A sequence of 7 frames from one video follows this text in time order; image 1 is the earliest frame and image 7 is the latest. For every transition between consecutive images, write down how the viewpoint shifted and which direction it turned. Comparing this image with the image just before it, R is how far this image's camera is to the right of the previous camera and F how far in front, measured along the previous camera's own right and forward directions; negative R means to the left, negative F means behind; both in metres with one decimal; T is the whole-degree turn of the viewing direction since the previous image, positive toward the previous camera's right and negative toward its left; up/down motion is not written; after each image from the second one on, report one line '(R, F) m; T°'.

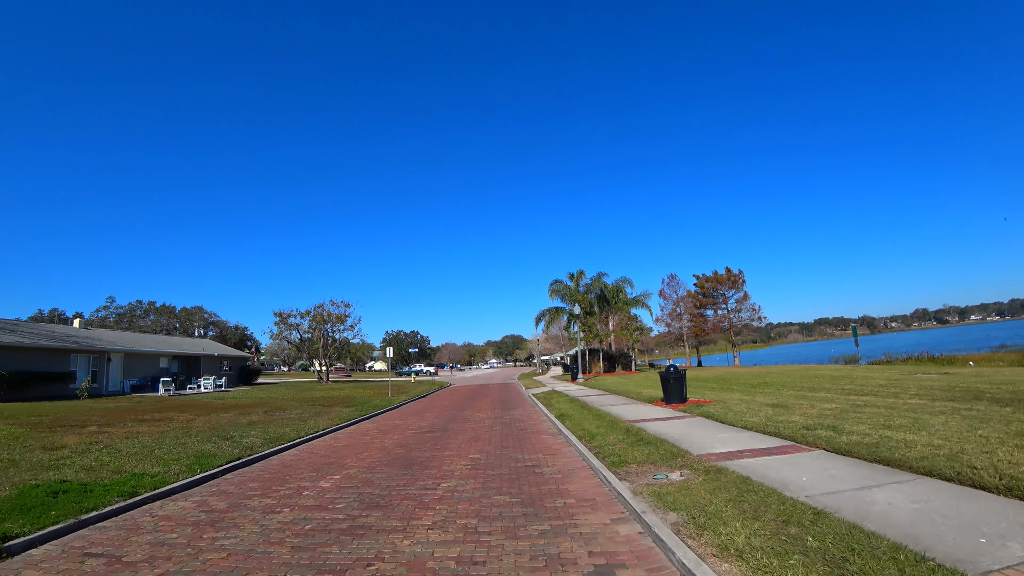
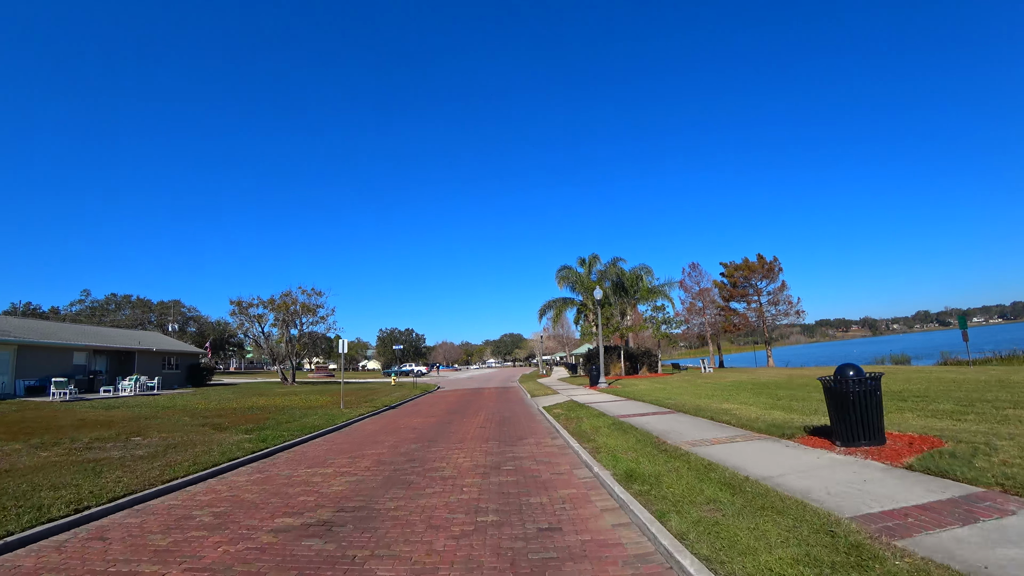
(-0.2, +8.2) m; 0°
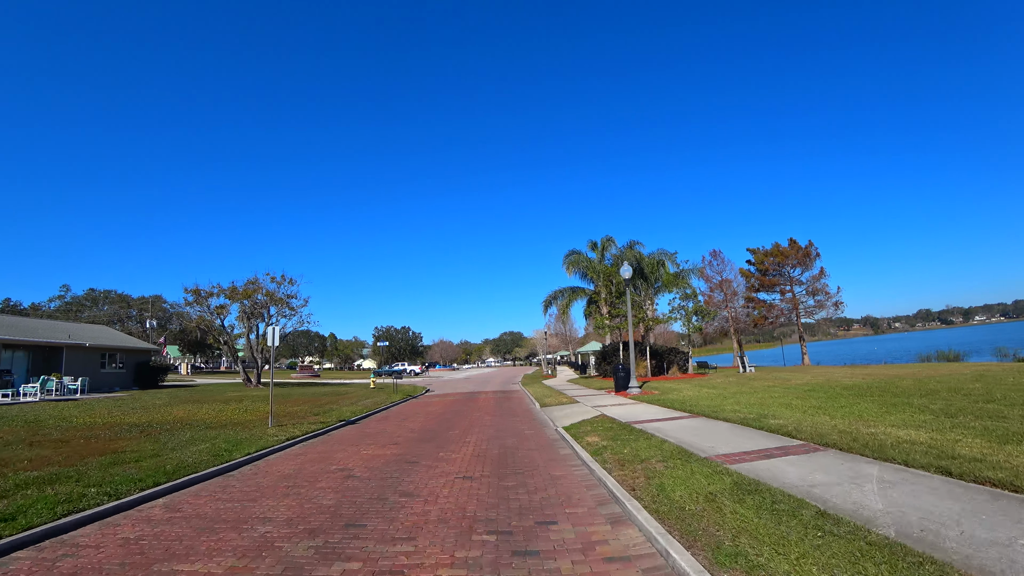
(-0.1, +6.2) m; 0°
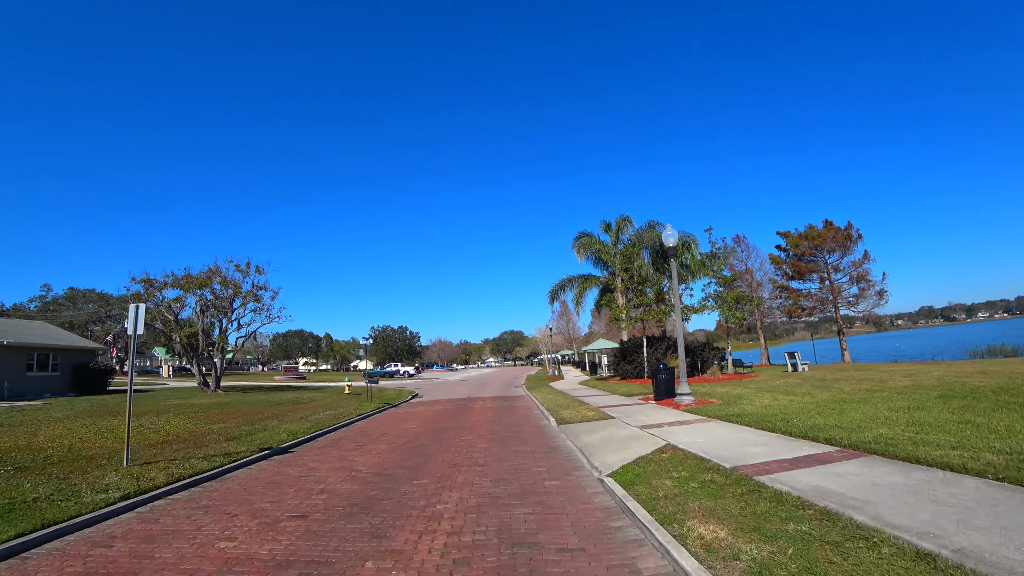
(-0.1, +5.3) m; 0°
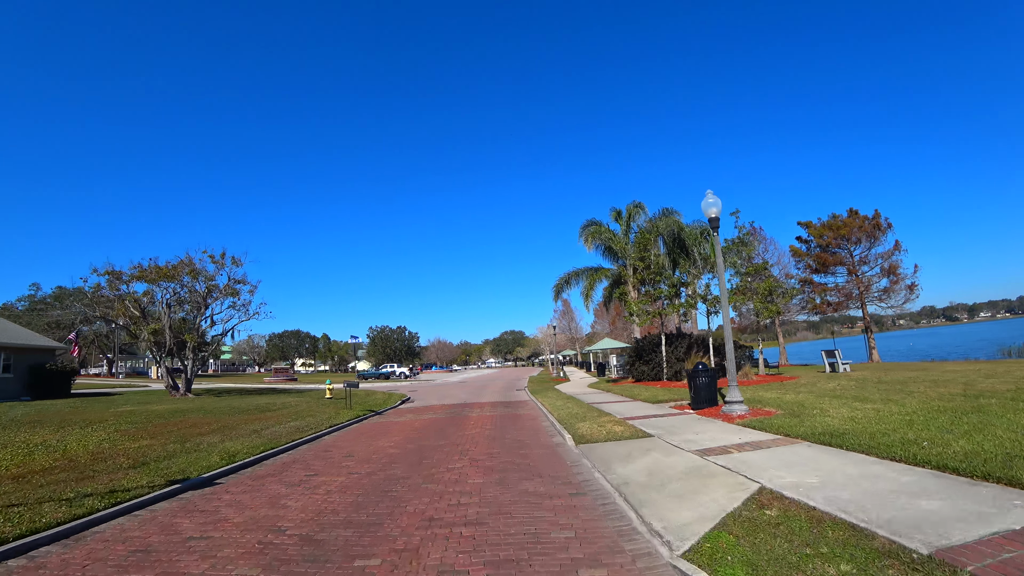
(-0.1, +3.0) m; 0°
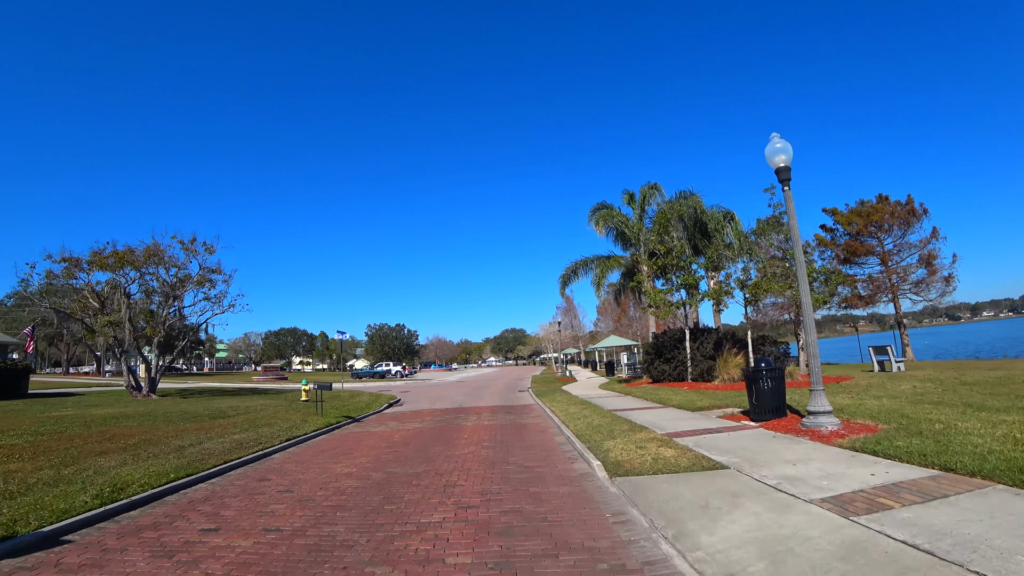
(-0.1, +3.0) m; 0°
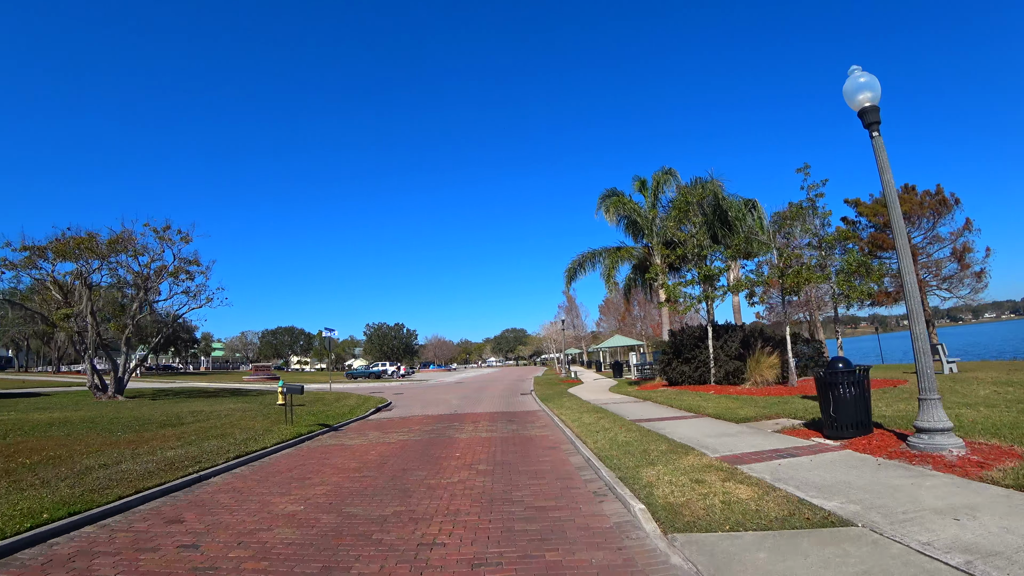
(-0.1, +2.2) m; 0°
